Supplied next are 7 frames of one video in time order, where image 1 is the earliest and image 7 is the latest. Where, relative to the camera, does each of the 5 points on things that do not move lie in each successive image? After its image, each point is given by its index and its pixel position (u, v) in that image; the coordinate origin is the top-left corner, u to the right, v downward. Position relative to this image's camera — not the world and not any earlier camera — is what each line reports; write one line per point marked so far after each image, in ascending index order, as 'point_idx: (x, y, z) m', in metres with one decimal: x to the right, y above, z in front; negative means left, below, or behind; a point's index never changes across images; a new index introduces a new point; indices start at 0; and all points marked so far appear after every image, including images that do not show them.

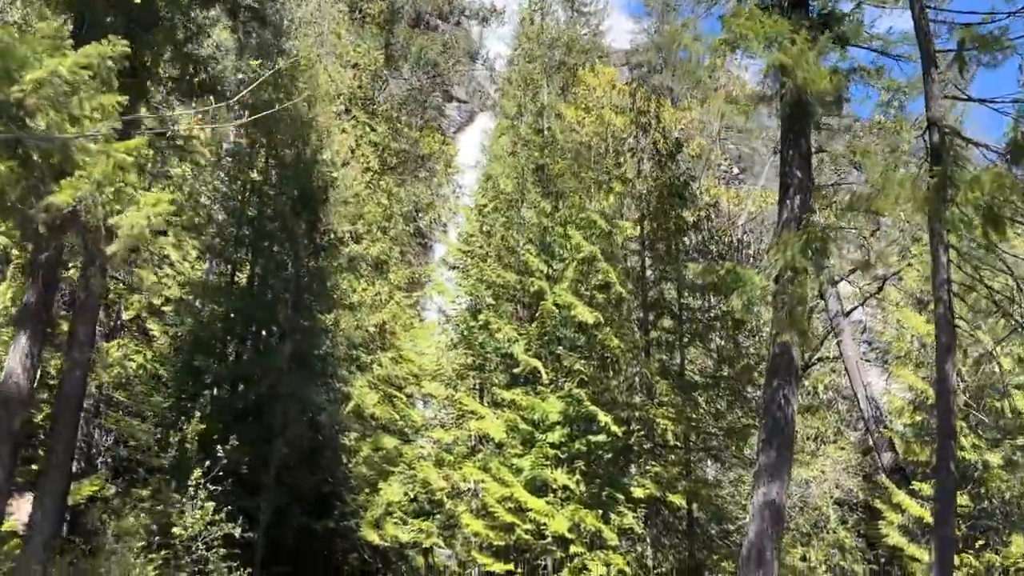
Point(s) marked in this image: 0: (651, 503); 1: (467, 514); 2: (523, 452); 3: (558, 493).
0: (+1.9, -3.0, +11.5) m
1: (-0.7, -3.4, +12.3) m
2: (+0.2, -2.4, +12.1) m
3: (+0.7, -2.9, +11.6) m
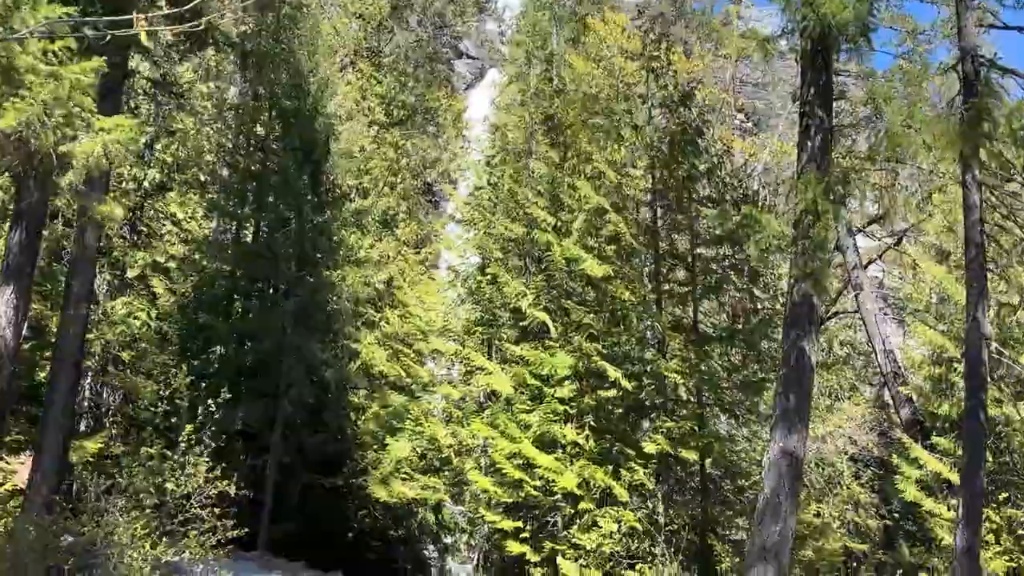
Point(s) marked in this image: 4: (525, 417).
0: (+2.0, -2.3, +11.2) m
1: (-0.5, -2.7, +12.0) m
2: (+0.3, -1.7, +11.8) m
3: (+0.8, -2.2, +11.4) m
4: (+0.2, -1.8, +11.5) m
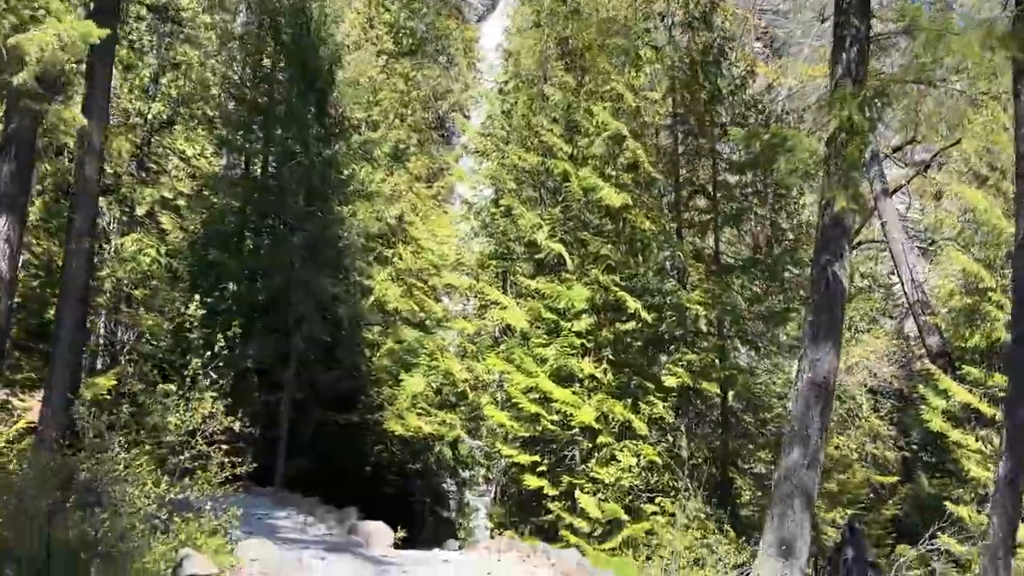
0: (+2.2, -1.4, +10.9) m
1: (-0.3, -1.7, +11.8) m
2: (+0.5, -0.7, +11.5) m
3: (+1.0, -1.3, +11.1) m
4: (+0.4, -0.8, +11.3) m
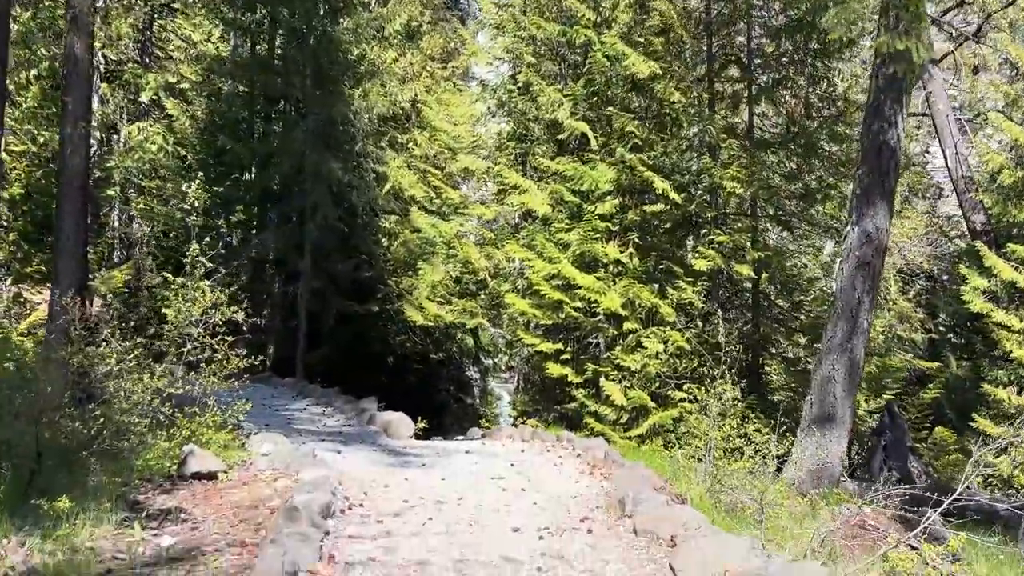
0: (+2.5, +0.1, +10.4) m
1: (0.0, -0.1, +11.4) m
2: (+0.8, +0.8, +10.9) m
3: (+1.3, +0.3, +10.6) m
4: (+0.7, +0.7, +10.7) m
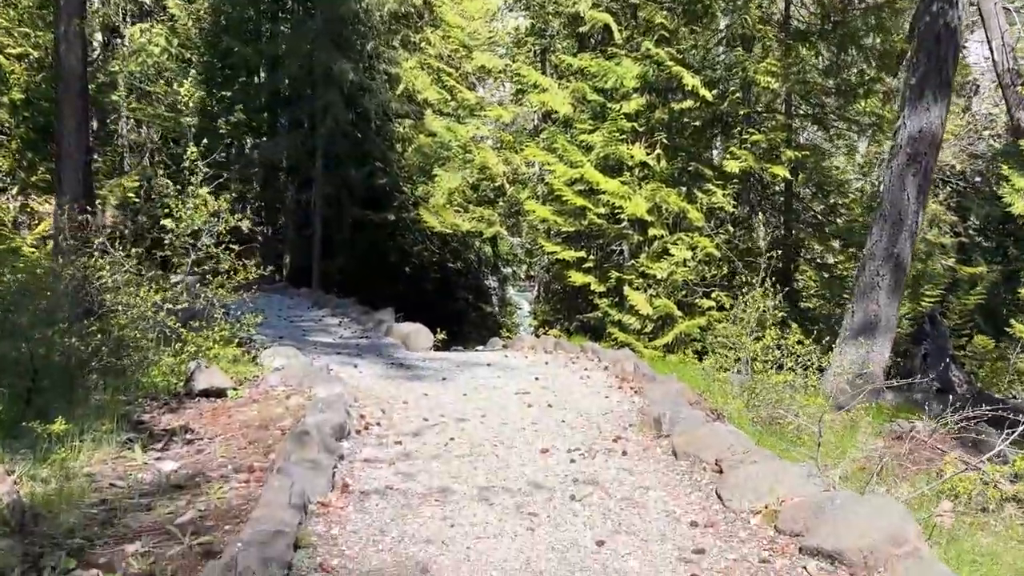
0: (+2.8, +1.3, +9.9) m
1: (+0.3, +1.2, +11.0) m
2: (+1.0, +2.0, +10.4) m
3: (+1.5, +1.4, +10.1) m
4: (+0.9, +1.9, +10.2) m
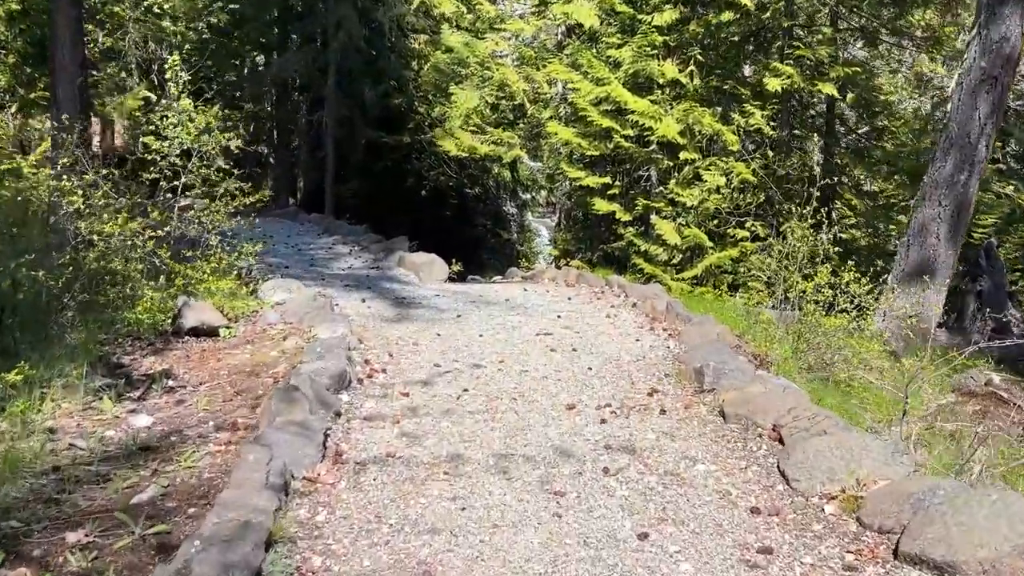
0: (+3.0, +2.1, +9.1) m
1: (+0.5, +2.1, +10.3) m
2: (+1.3, +2.8, +9.6) m
3: (+1.7, +2.2, +9.3) m
4: (+1.2, +2.7, +9.4) m
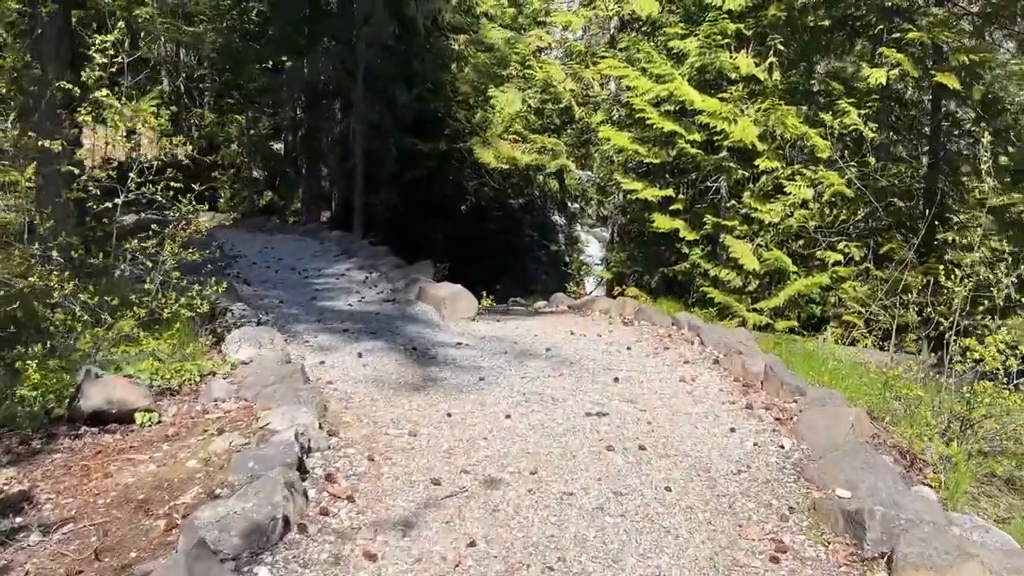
0: (+3.4, +1.8, +7.6) m
1: (+1.0, +1.7, +8.9) m
2: (+1.7, +2.5, +8.2) m
3: (+2.2, +1.9, +7.9) m
4: (+1.6, +2.4, +8.0) m
